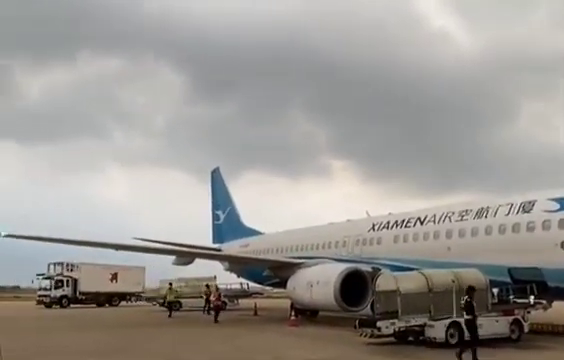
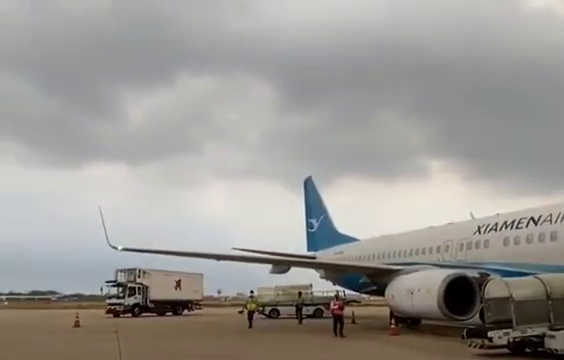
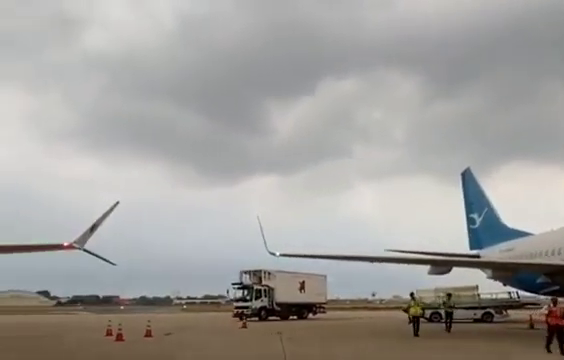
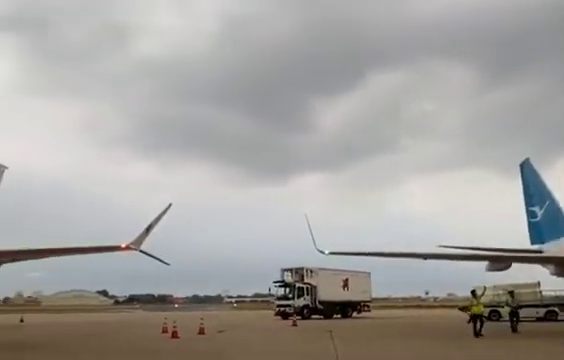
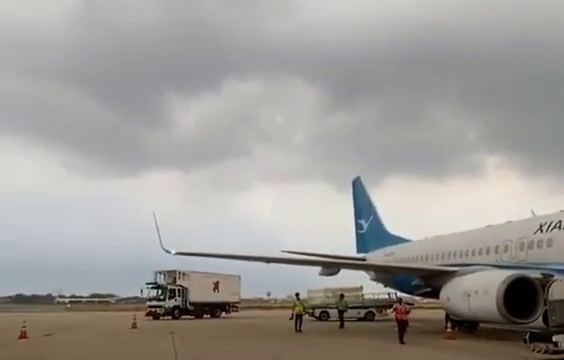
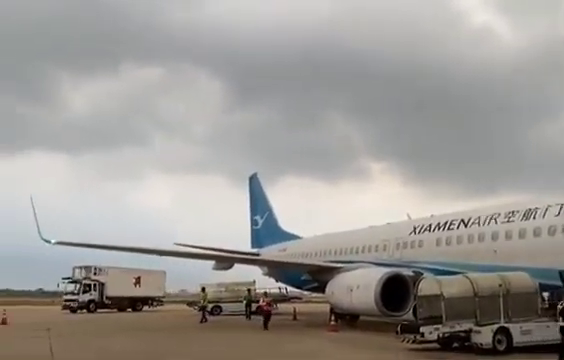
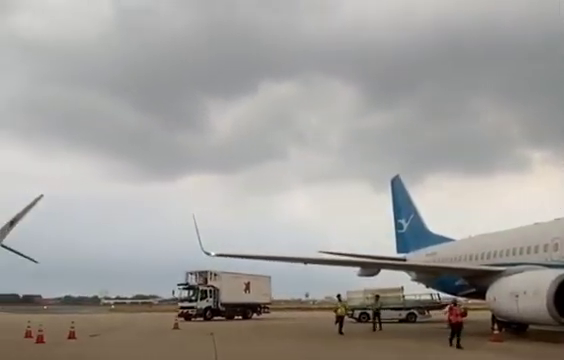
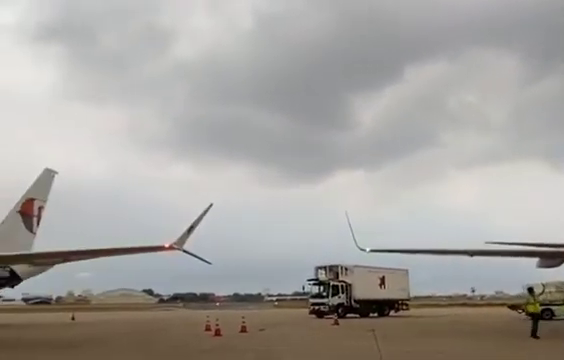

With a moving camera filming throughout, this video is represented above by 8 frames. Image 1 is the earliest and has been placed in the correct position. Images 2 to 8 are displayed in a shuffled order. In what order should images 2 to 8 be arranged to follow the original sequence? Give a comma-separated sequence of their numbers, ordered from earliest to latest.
6, 2, 5, 7, 3, 4, 8
